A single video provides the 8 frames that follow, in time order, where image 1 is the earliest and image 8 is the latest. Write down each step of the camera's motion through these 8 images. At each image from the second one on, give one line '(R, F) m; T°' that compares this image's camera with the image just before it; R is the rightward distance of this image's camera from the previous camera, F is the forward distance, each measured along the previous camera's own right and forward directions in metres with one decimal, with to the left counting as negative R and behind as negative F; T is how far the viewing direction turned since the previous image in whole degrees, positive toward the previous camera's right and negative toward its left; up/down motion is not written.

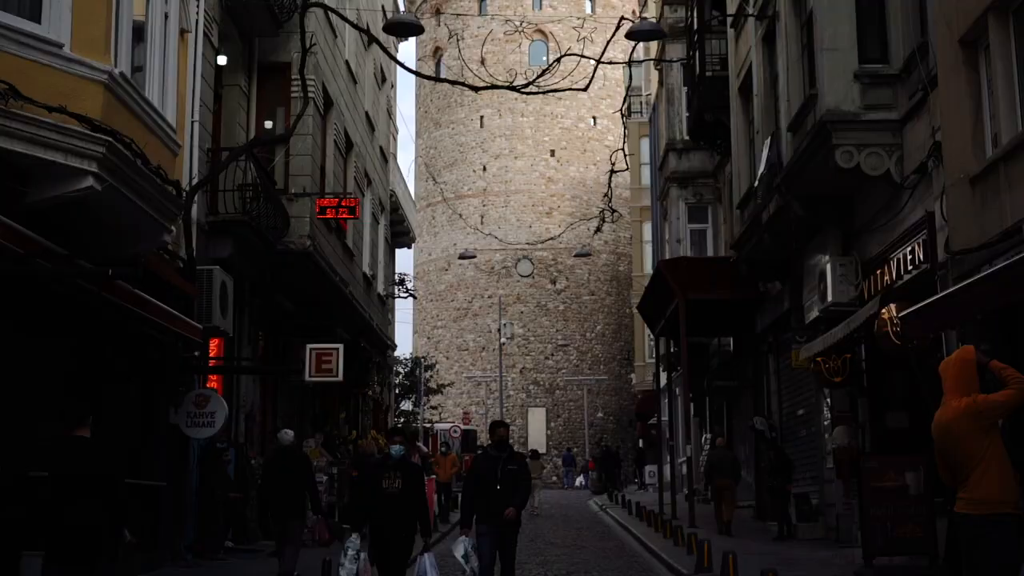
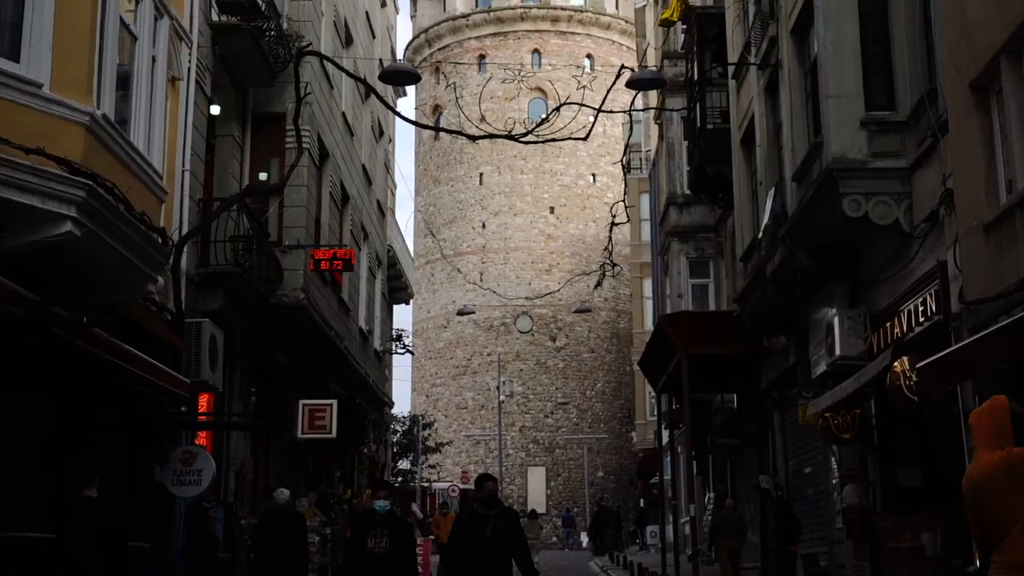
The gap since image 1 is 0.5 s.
(0.0, +0.5) m; 0°
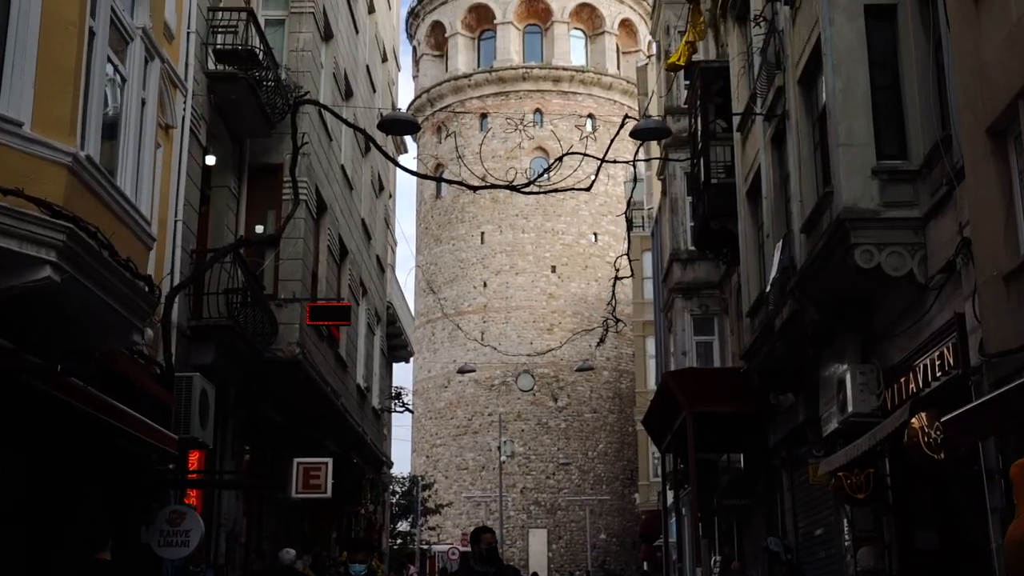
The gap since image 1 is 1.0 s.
(0.0, +0.5) m; 0°
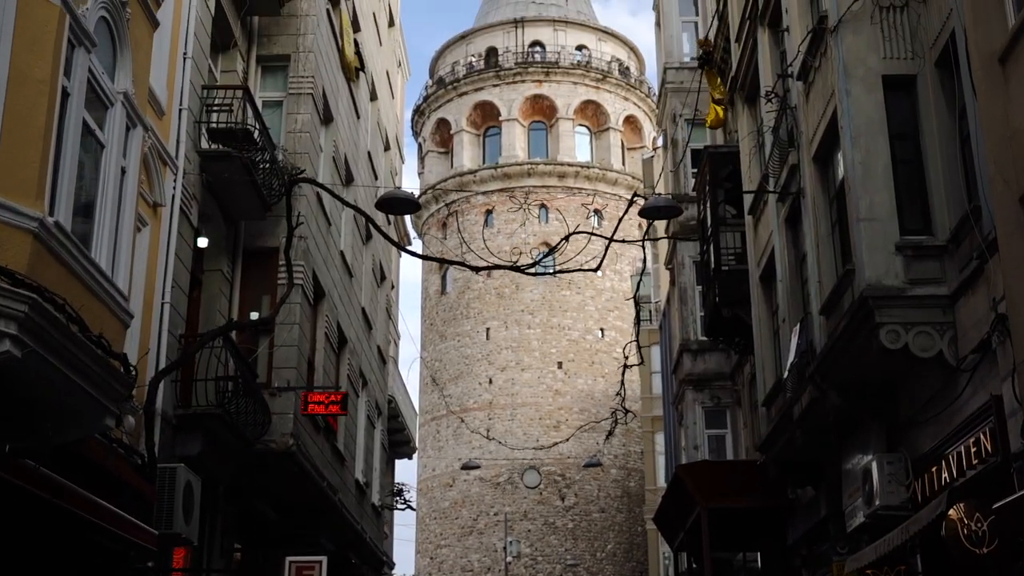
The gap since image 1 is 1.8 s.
(0.0, +0.8) m; 0°
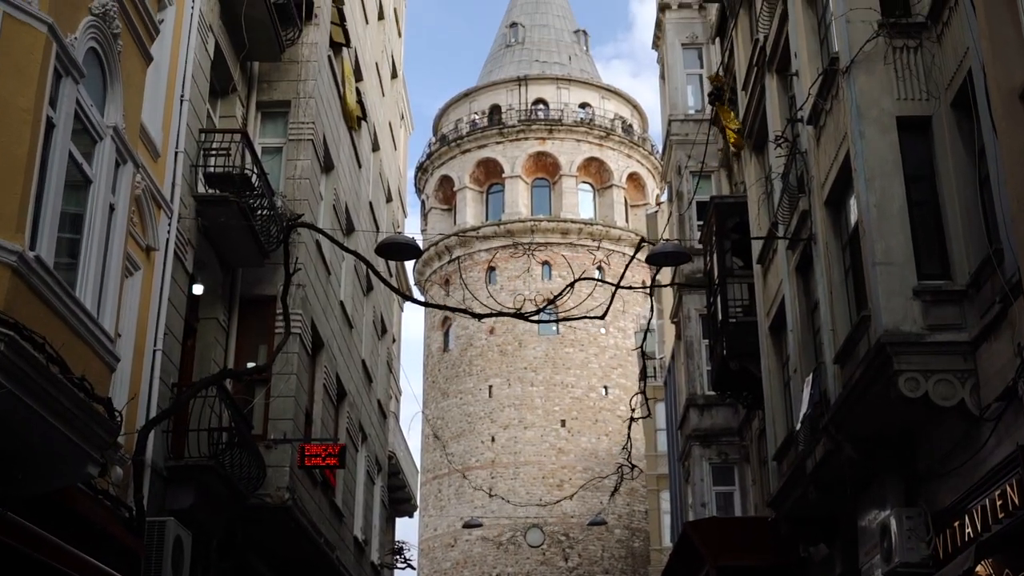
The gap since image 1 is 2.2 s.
(0.0, +0.5) m; 0°
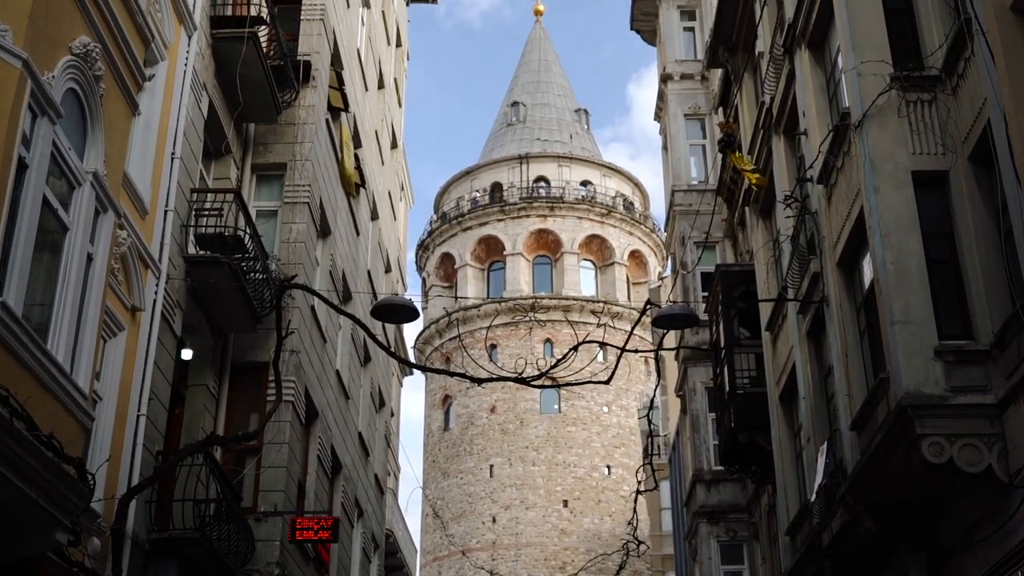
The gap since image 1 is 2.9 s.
(0.0, +0.6) m; 0°
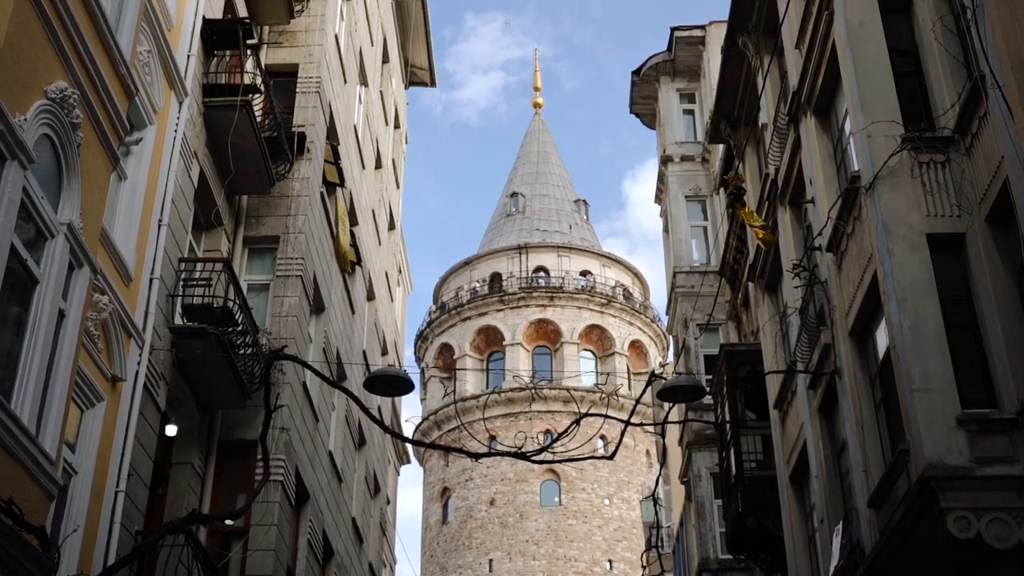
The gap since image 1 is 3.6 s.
(0.0, +0.6) m; 0°
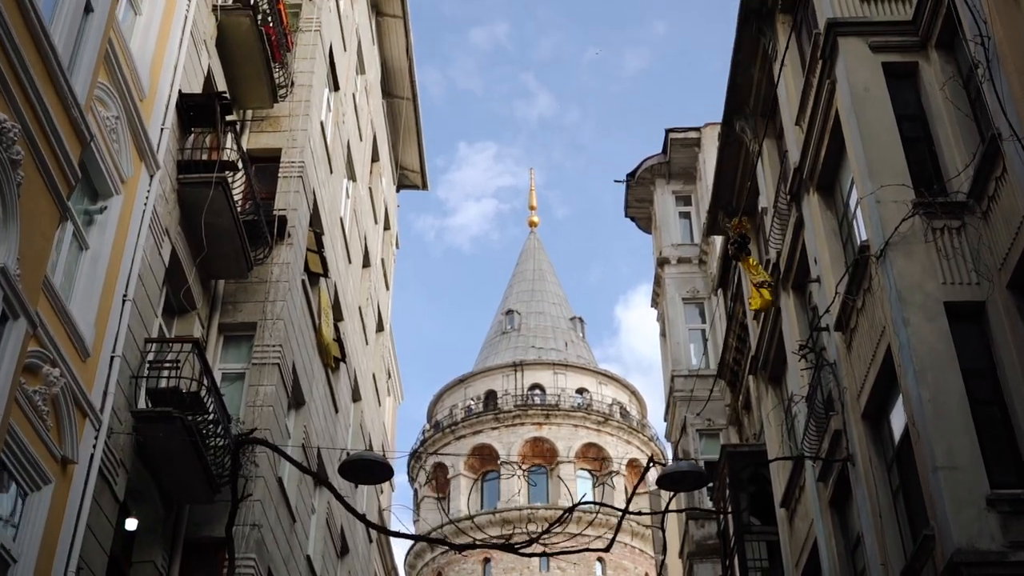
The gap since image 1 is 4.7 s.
(+0.1, +0.9) m; 0°
